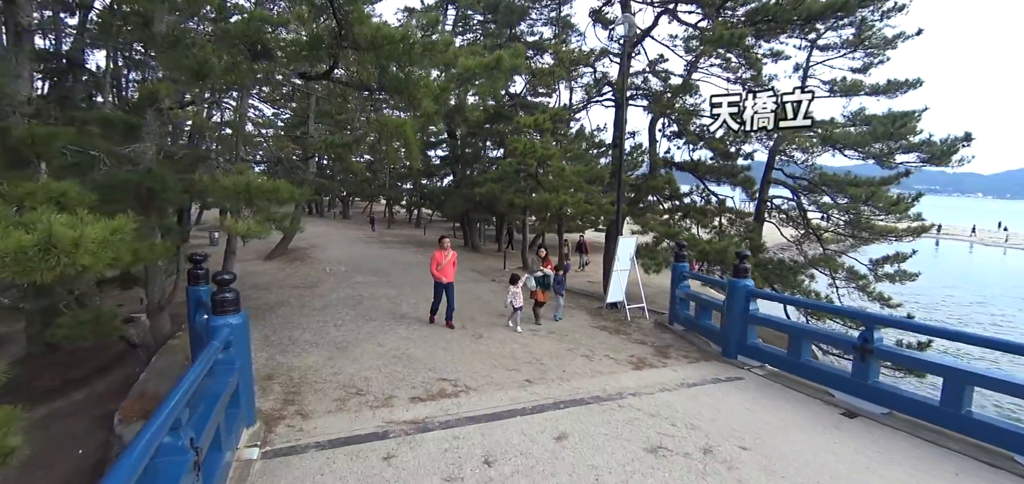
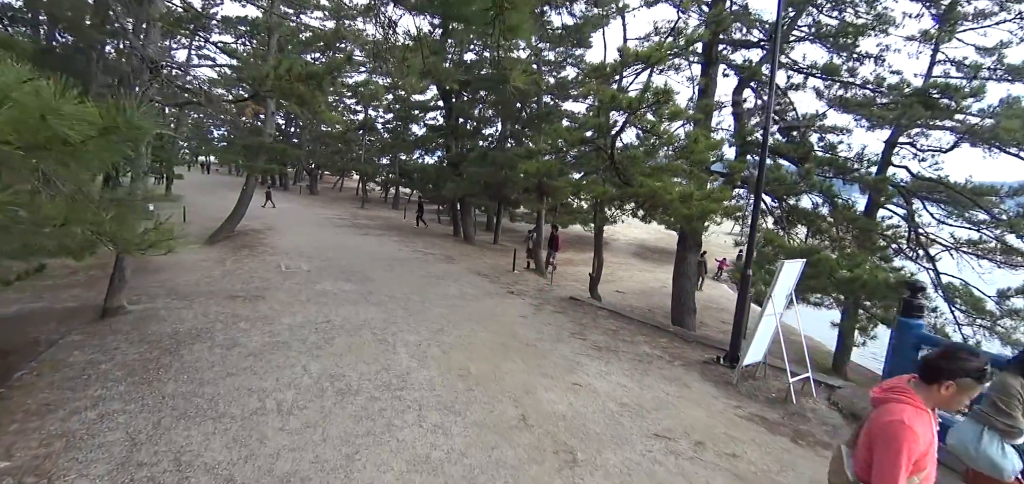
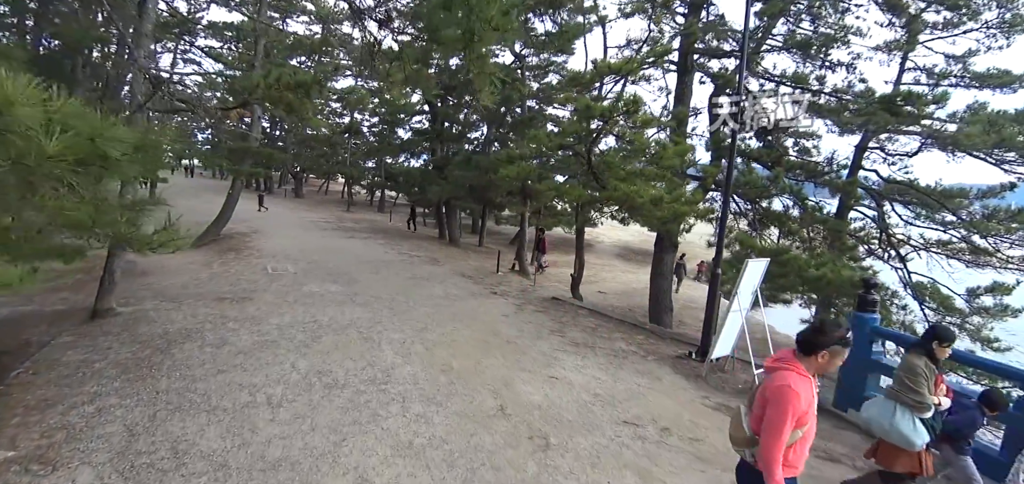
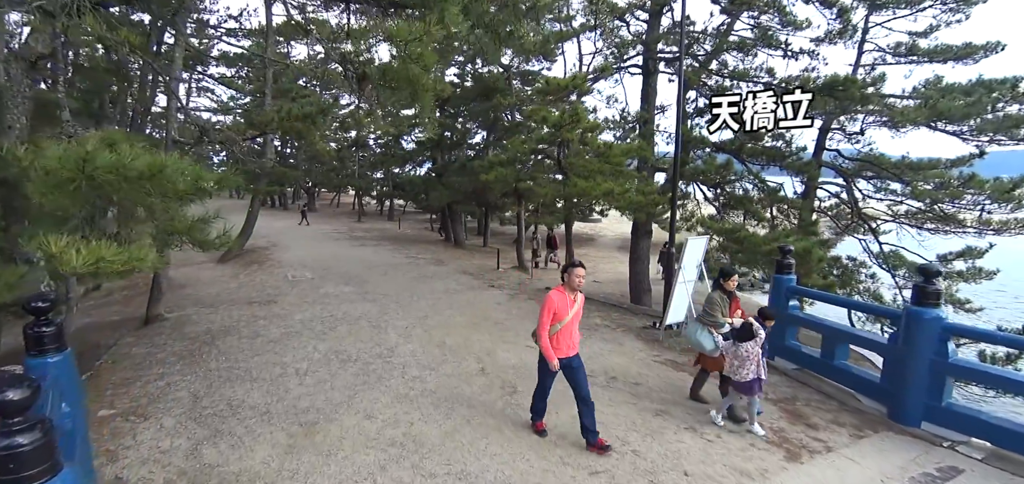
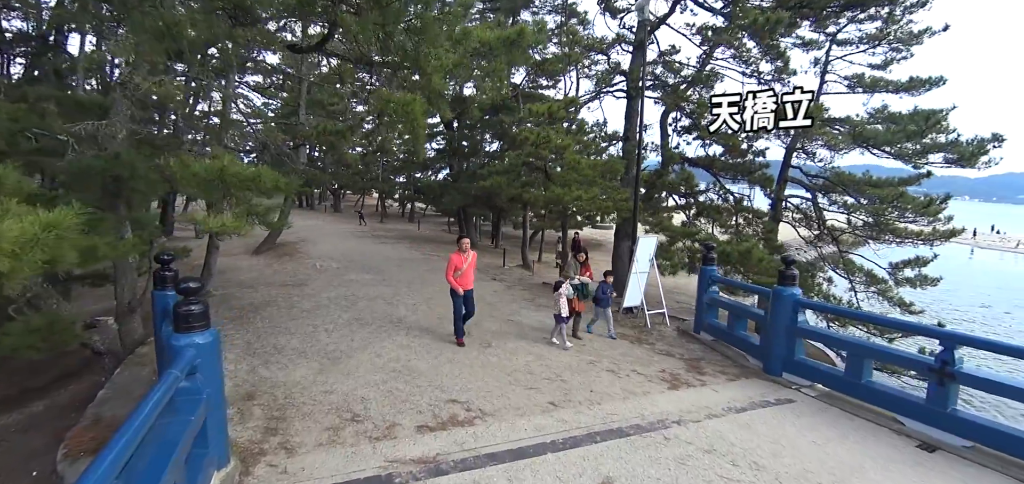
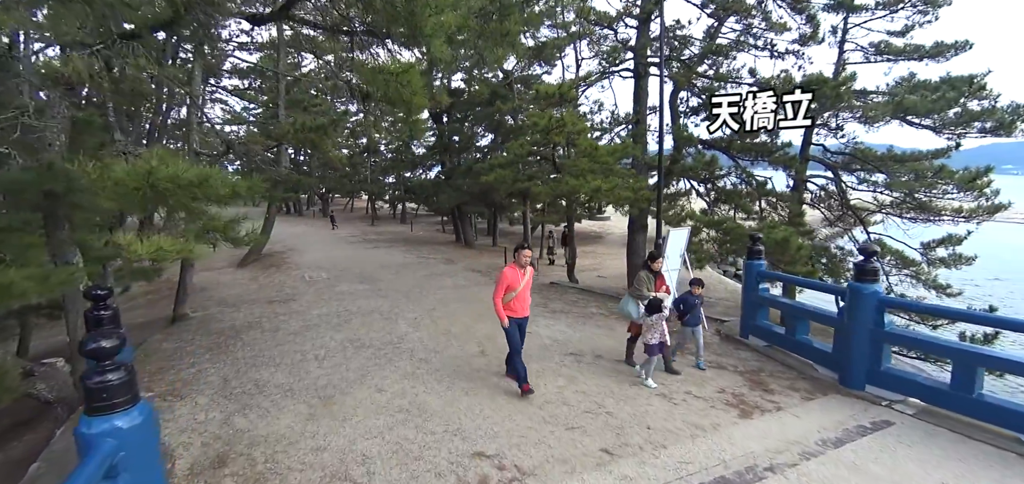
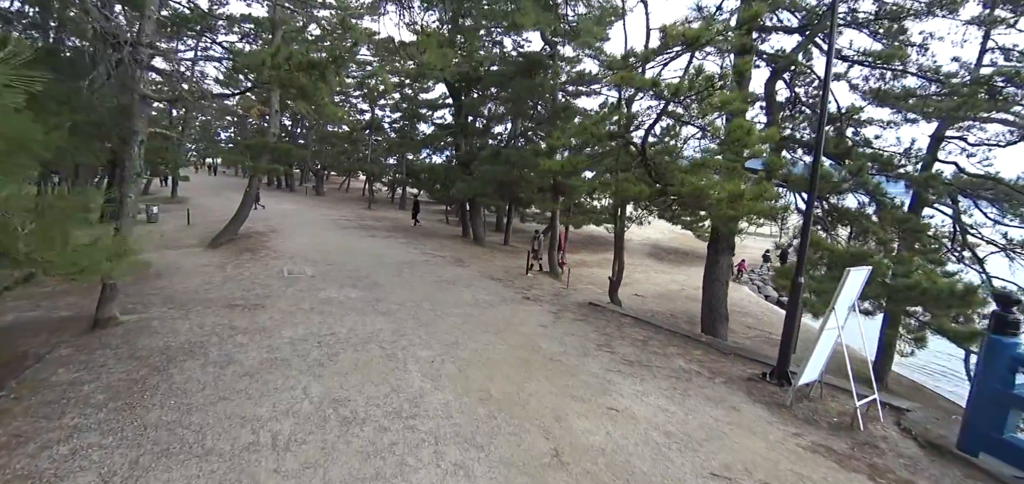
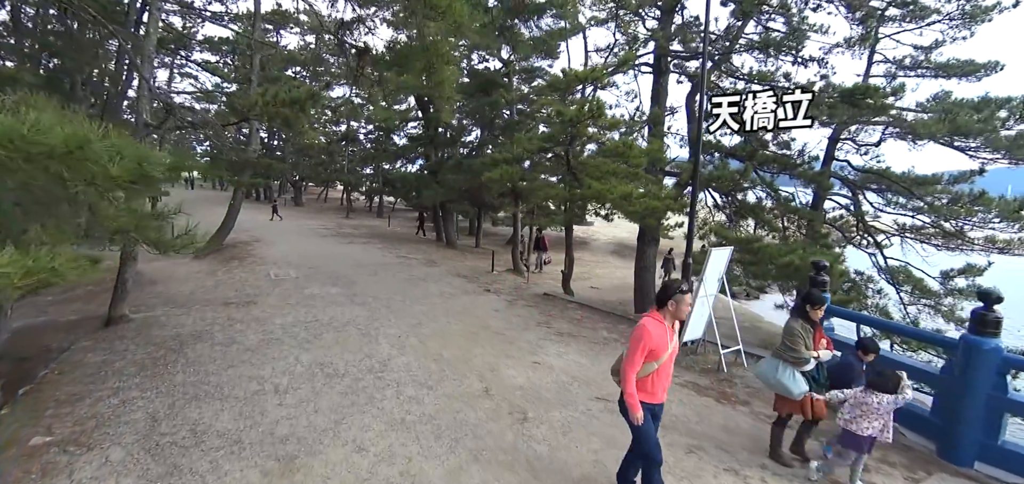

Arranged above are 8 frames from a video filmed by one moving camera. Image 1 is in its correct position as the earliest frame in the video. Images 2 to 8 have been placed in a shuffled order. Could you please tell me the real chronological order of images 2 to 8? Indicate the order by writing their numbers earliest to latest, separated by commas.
5, 6, 4, 8, 3, 2, 7
